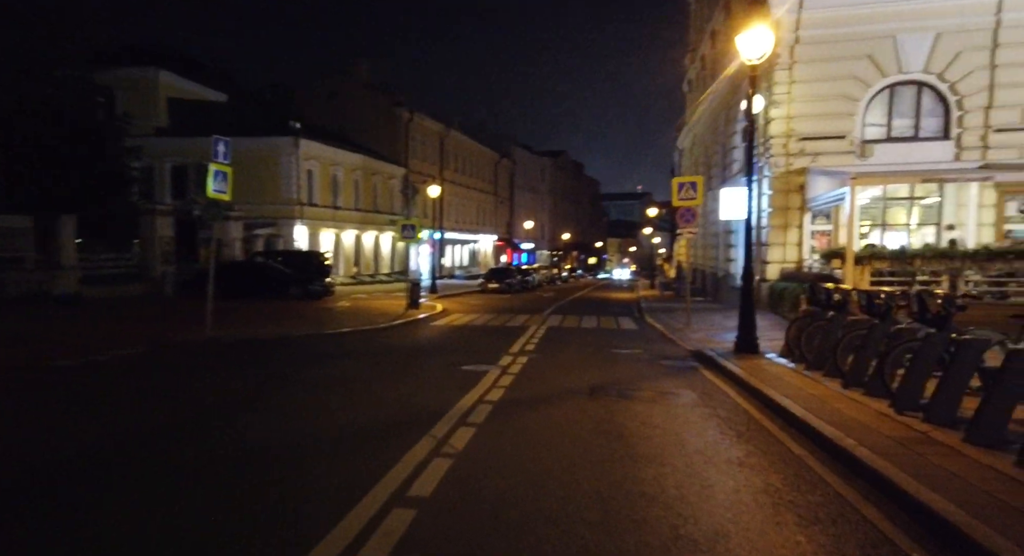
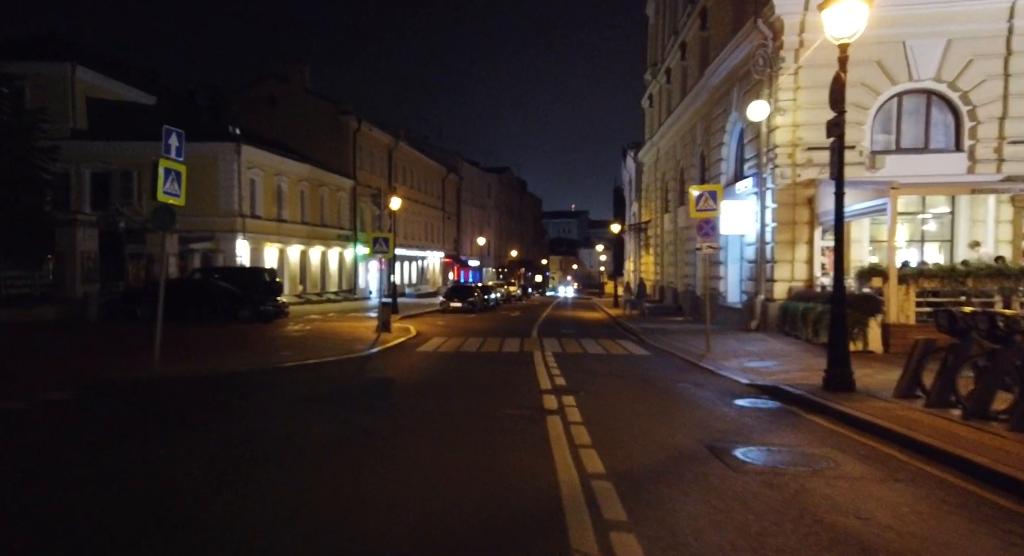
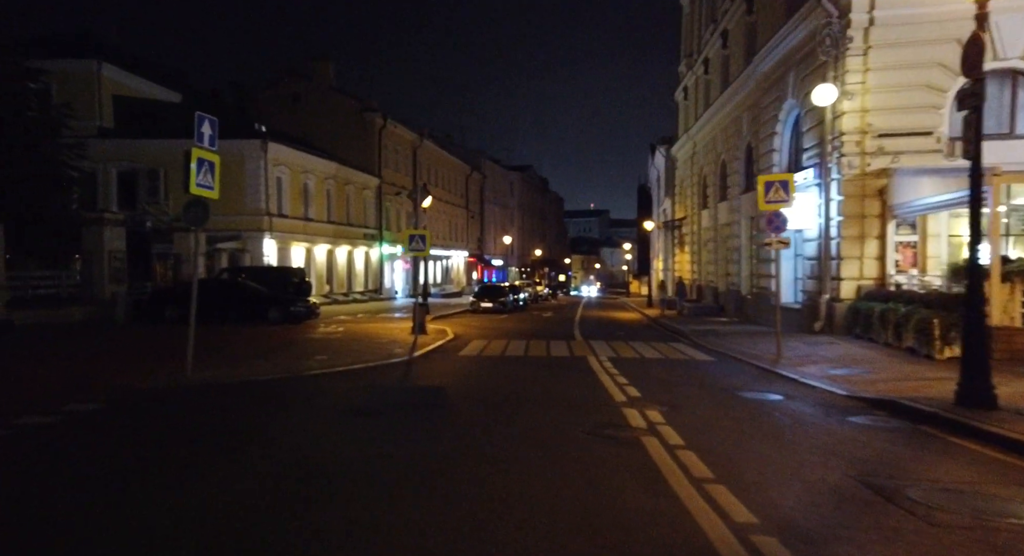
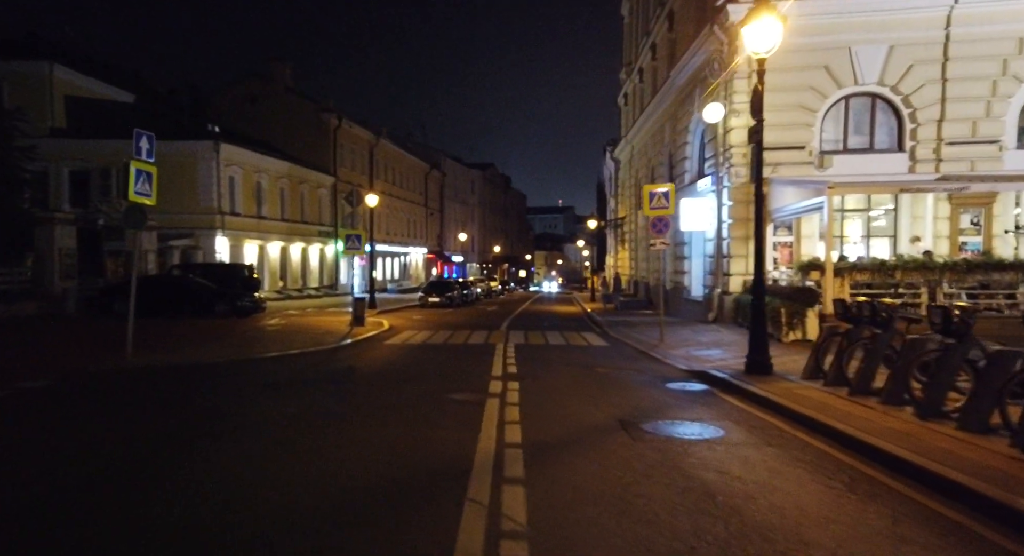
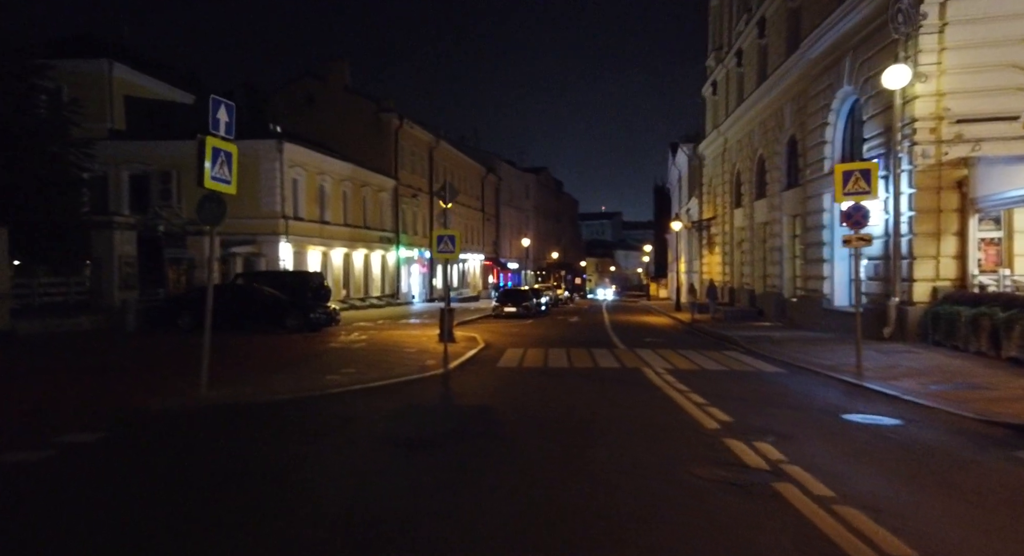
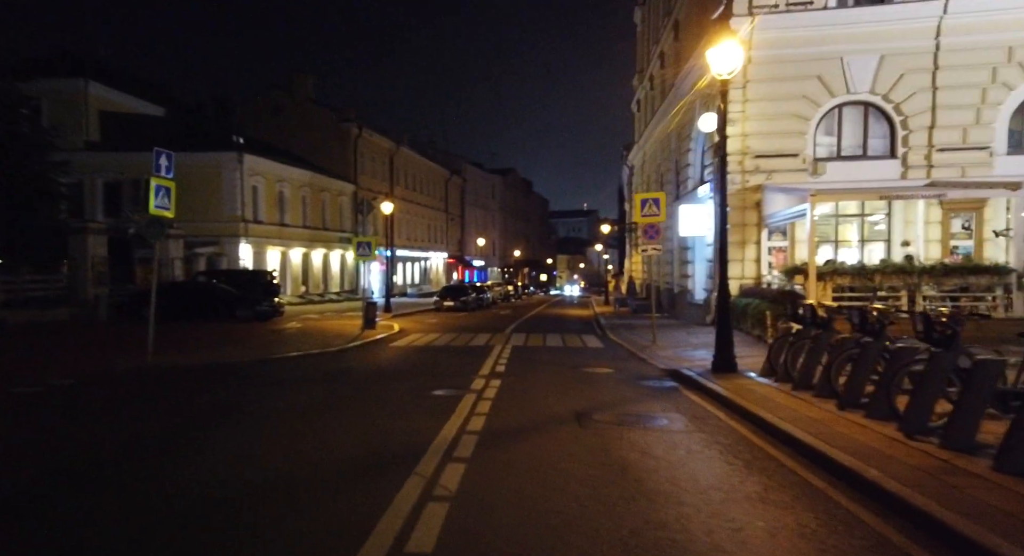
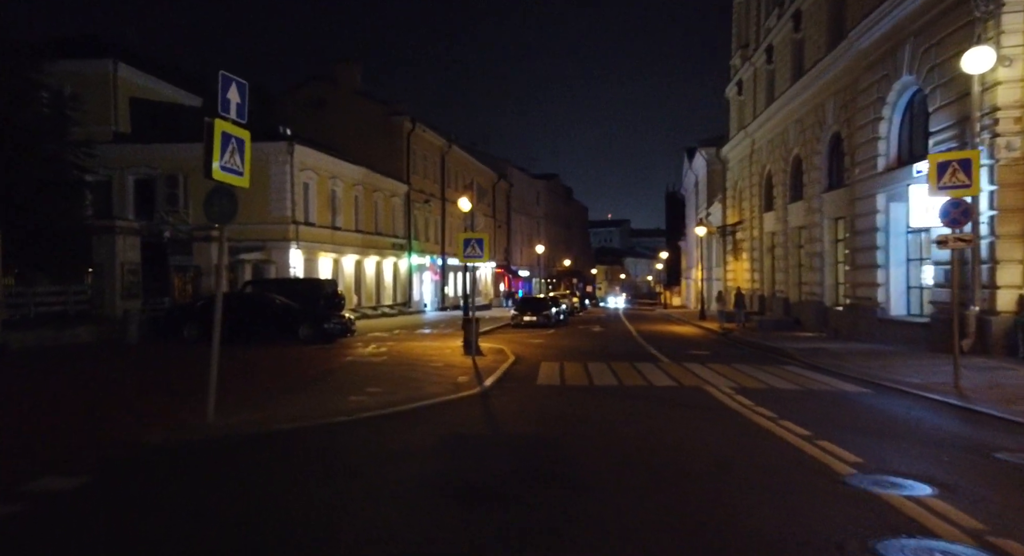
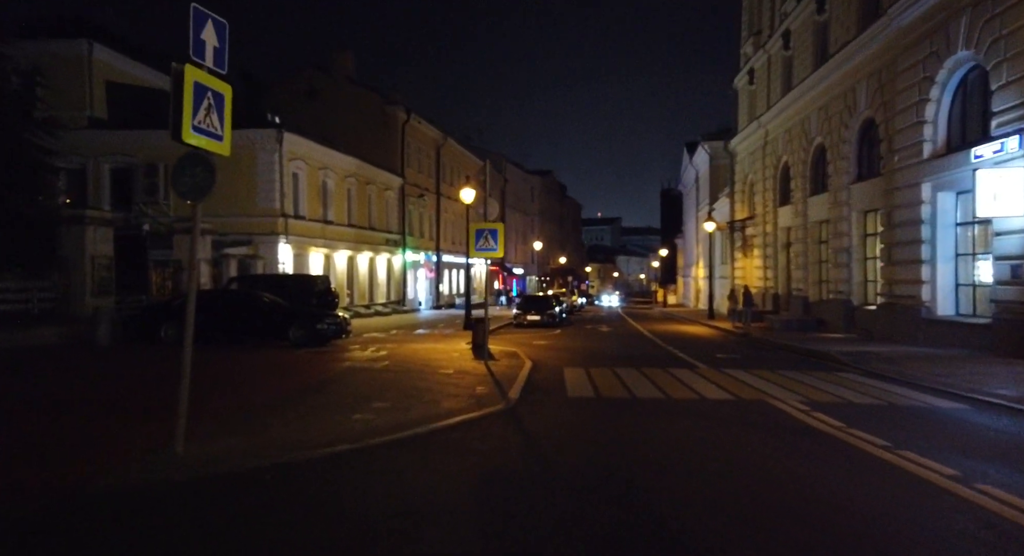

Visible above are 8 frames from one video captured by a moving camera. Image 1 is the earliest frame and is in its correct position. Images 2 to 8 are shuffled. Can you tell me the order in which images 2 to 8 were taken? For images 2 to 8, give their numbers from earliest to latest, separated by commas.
6, 4, 2, 3, 5, 7, 8
